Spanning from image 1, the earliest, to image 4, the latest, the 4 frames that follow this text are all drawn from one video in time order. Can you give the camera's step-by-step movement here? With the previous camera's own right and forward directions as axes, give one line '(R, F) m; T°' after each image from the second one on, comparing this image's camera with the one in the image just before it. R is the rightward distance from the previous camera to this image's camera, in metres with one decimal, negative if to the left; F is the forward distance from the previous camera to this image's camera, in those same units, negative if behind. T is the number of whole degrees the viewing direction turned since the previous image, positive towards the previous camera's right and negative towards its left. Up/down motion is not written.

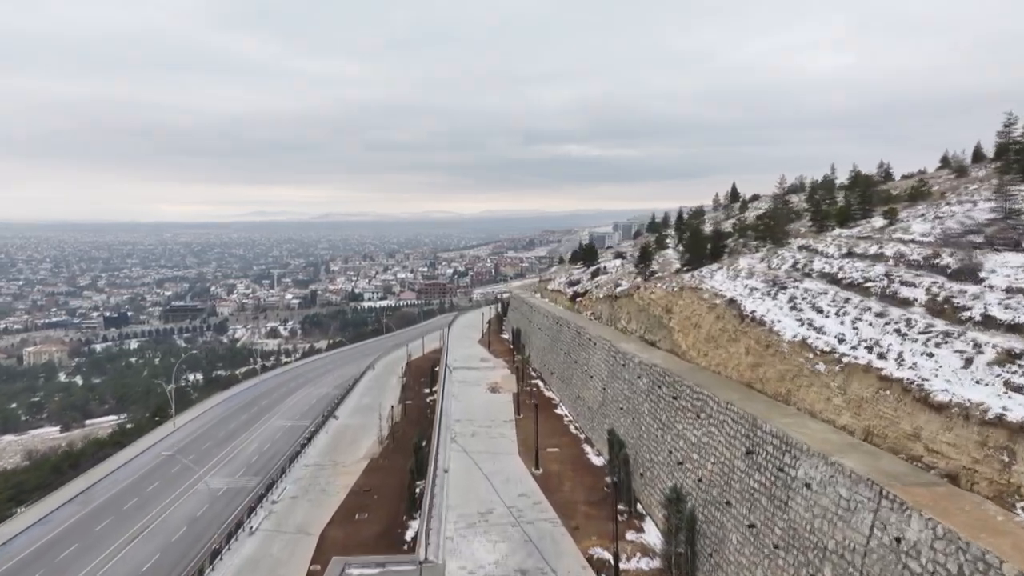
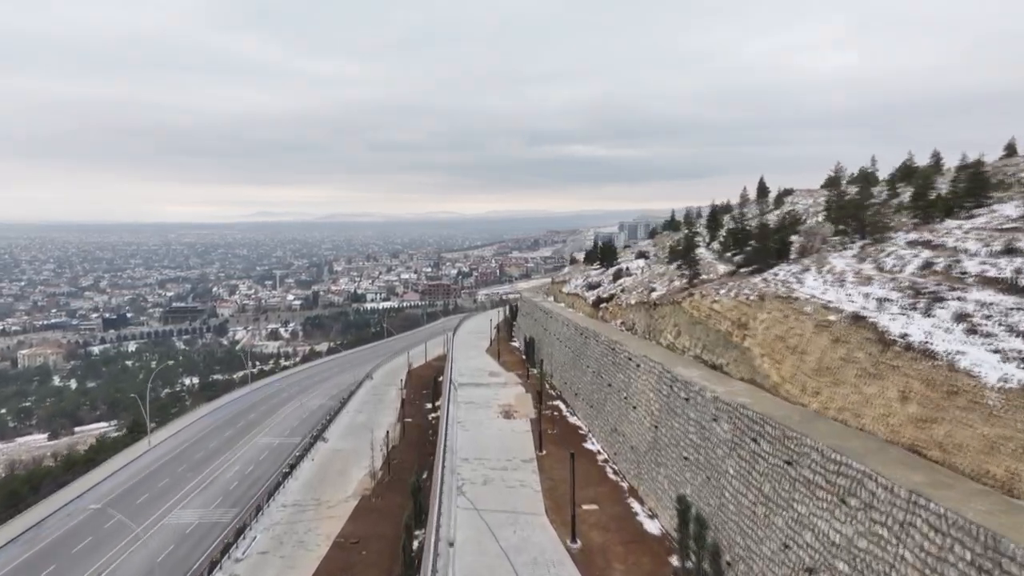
(-0.3, +3.2) m; 0°
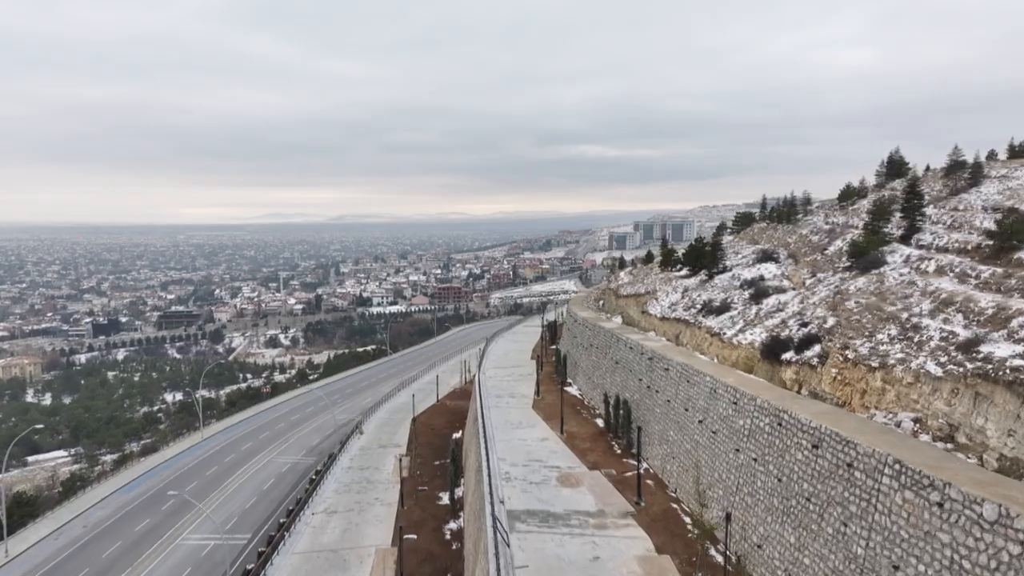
(-1.4, +10.7) m; -1°
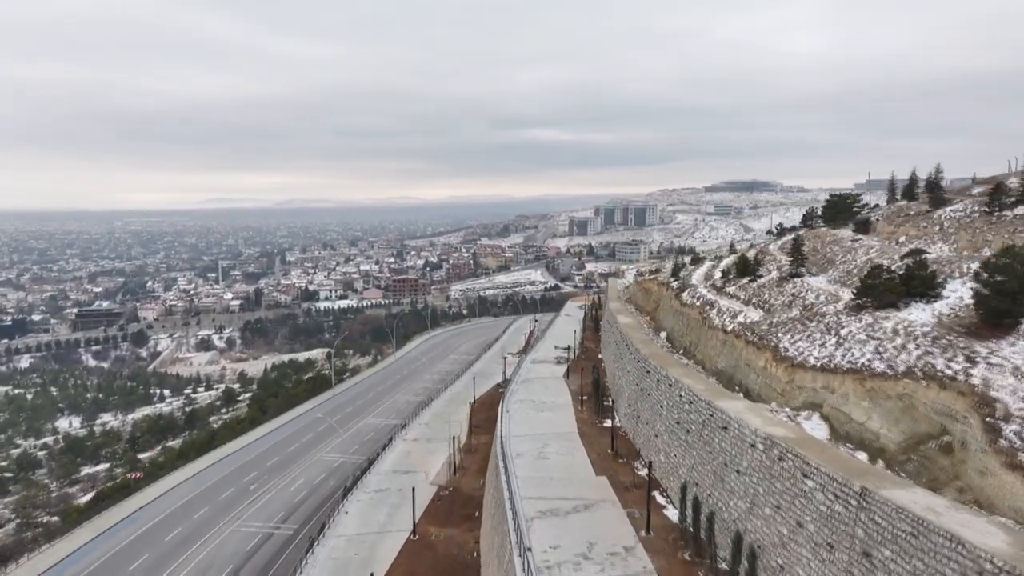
(-2.0, +13.7) m; +4°
